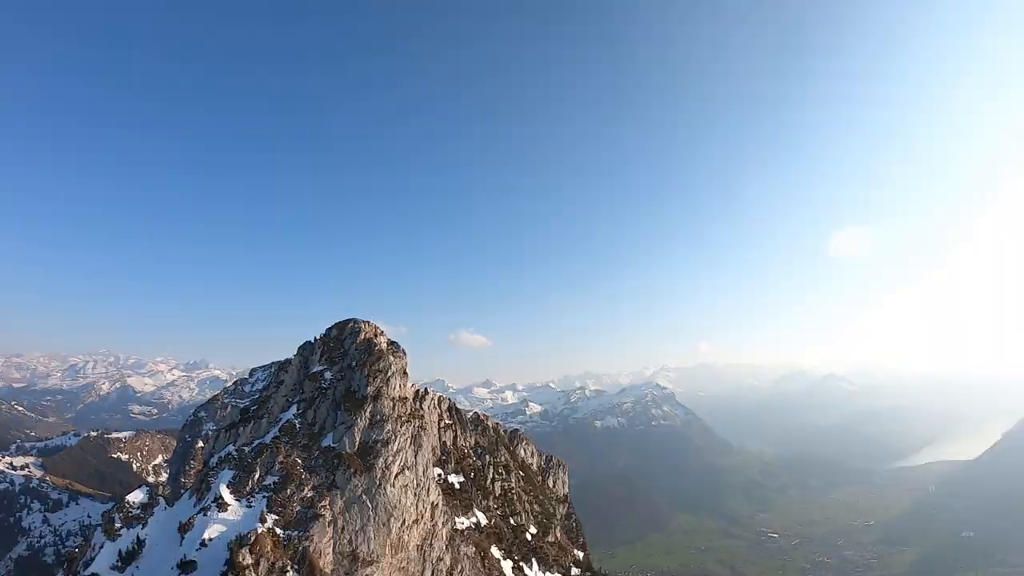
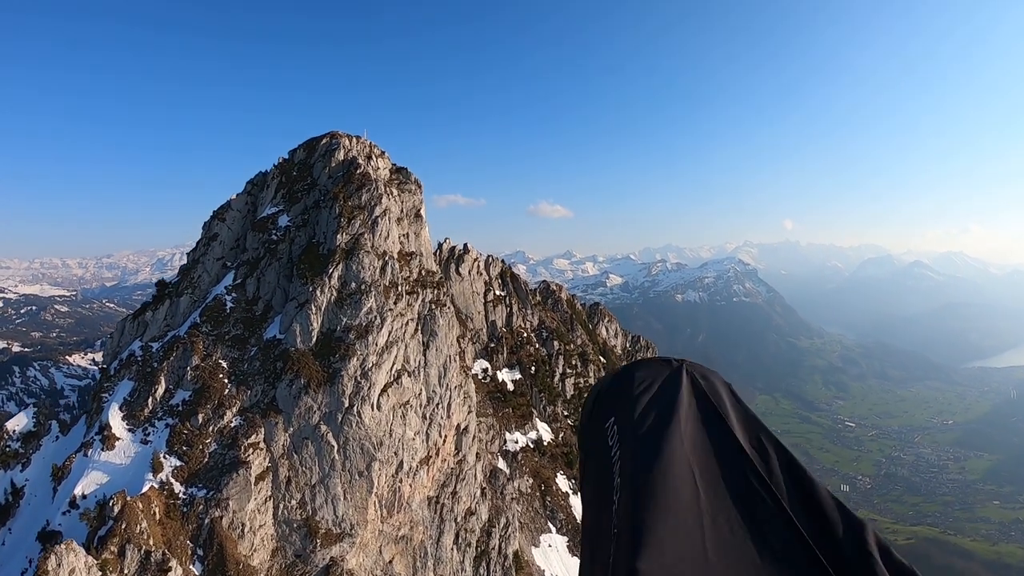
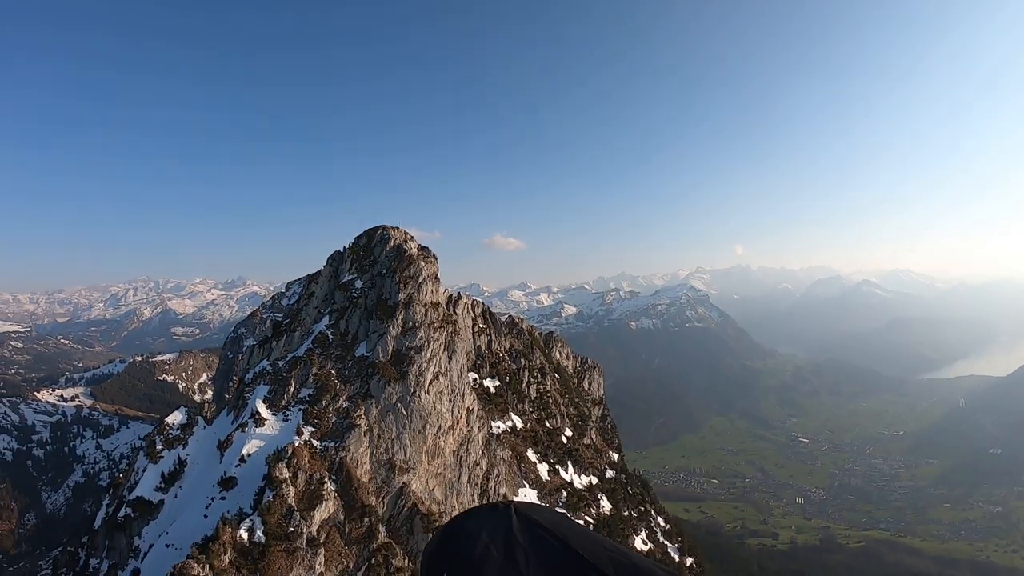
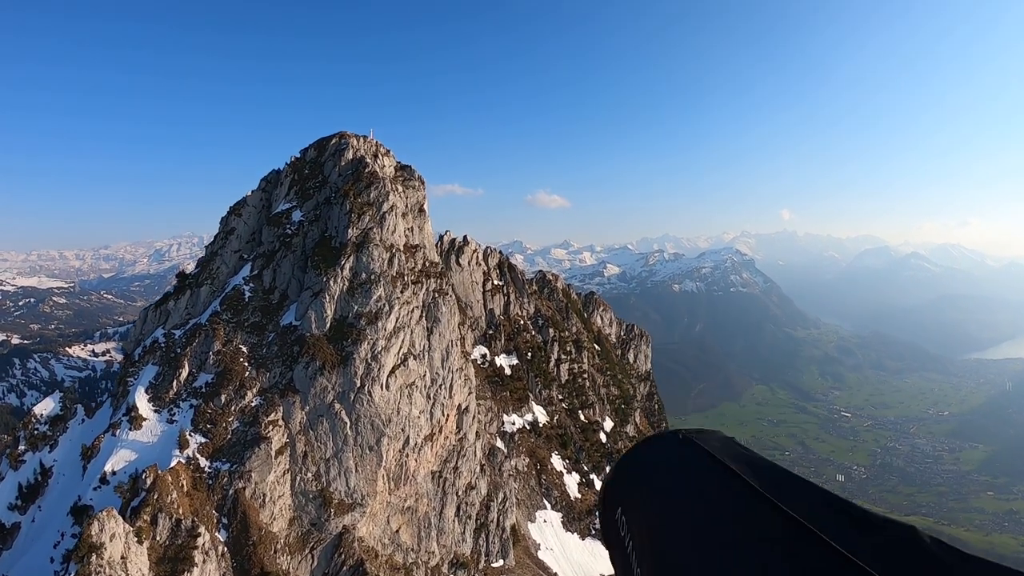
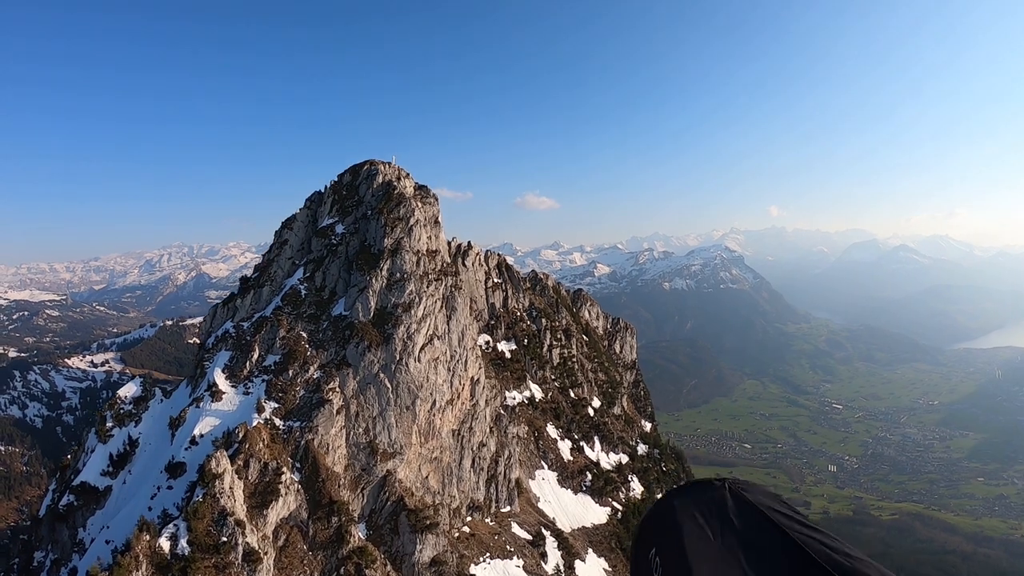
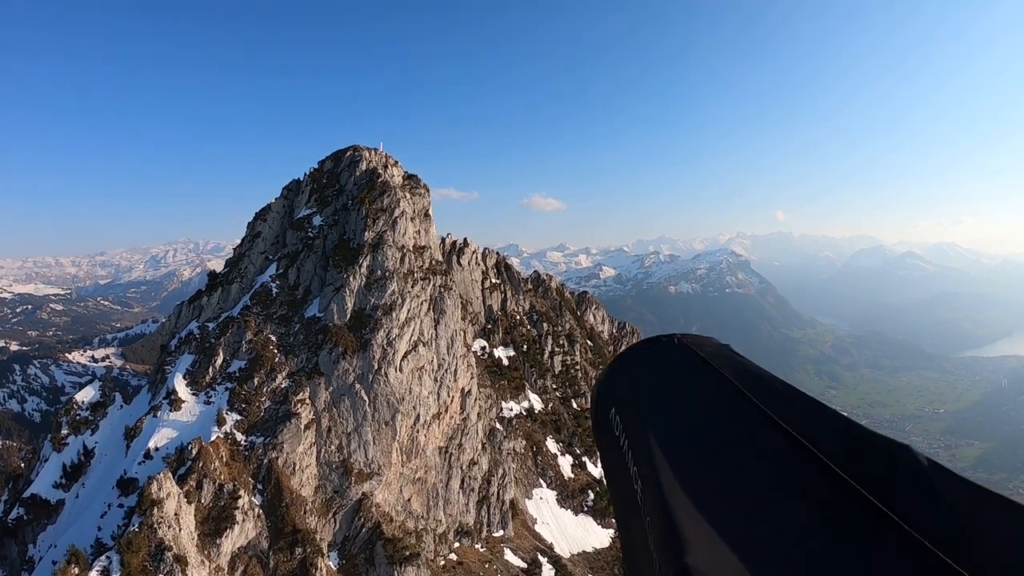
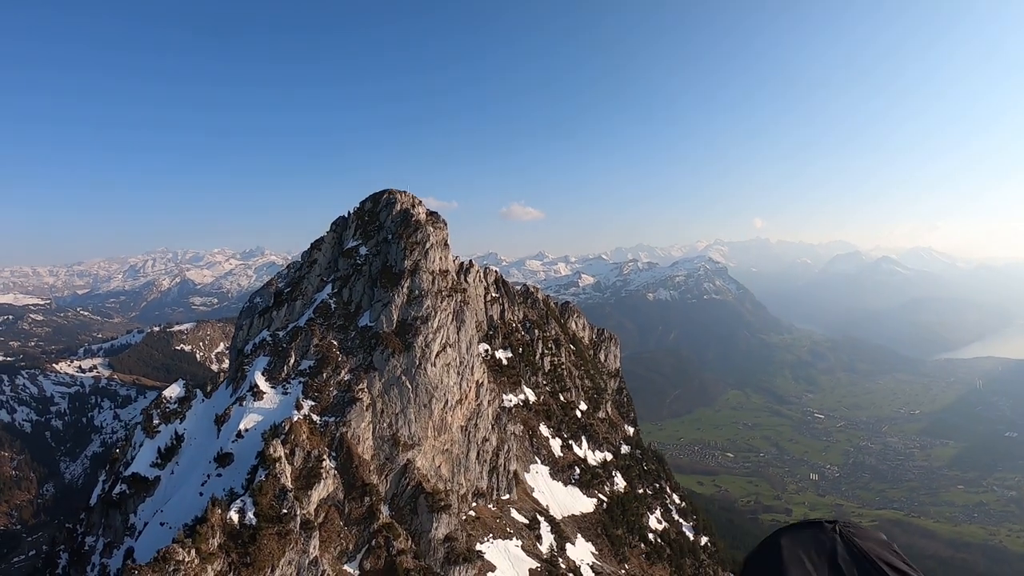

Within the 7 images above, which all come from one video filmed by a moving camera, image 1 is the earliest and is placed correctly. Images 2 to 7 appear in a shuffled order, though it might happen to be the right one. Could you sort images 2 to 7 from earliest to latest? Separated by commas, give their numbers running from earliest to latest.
3, 7, 5, 6, 4, 2
